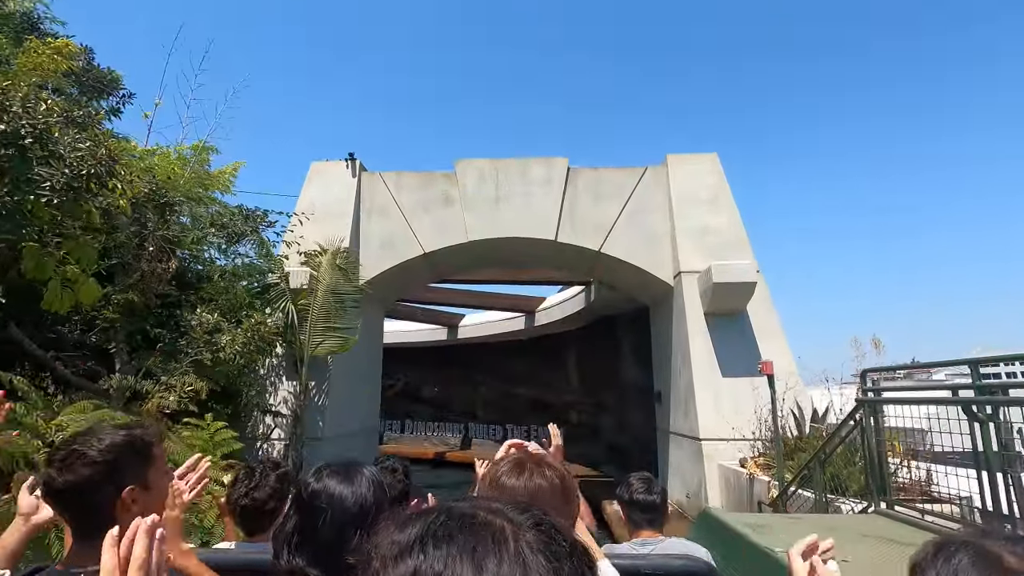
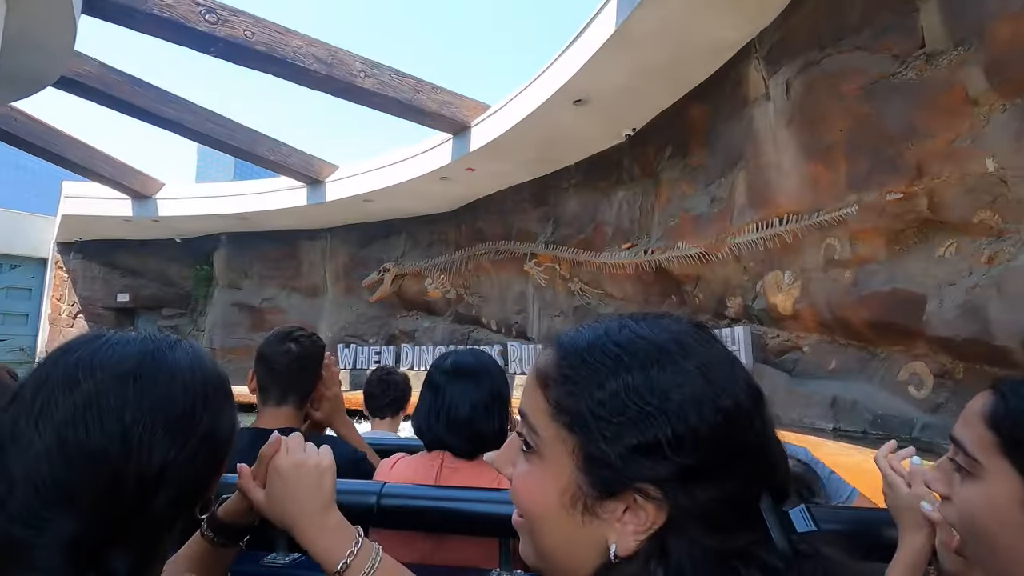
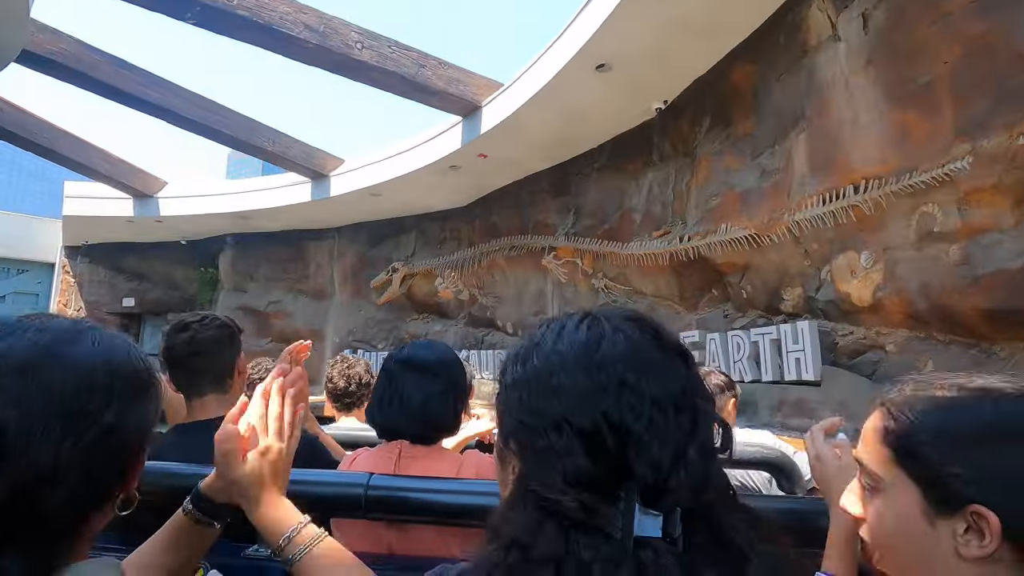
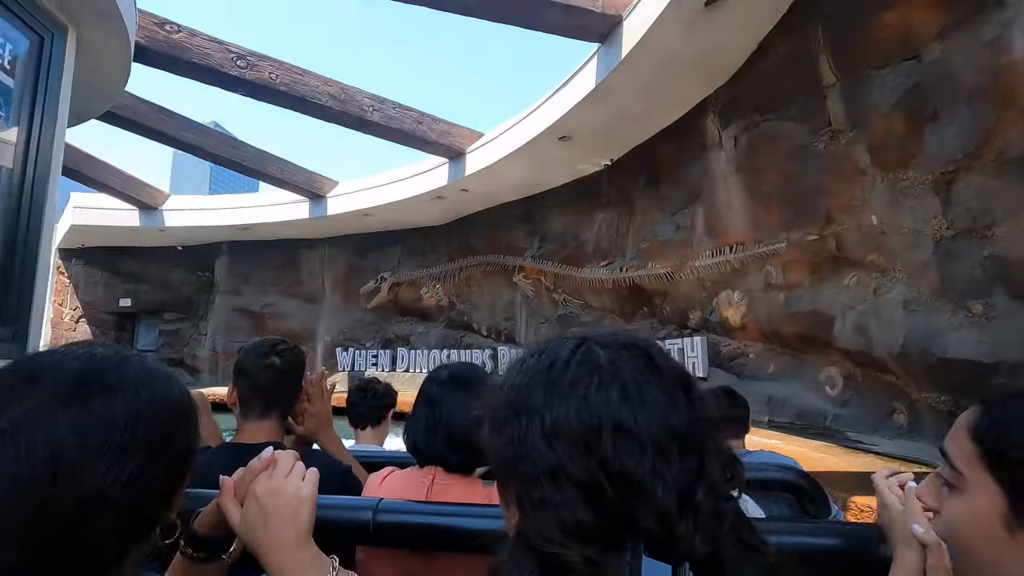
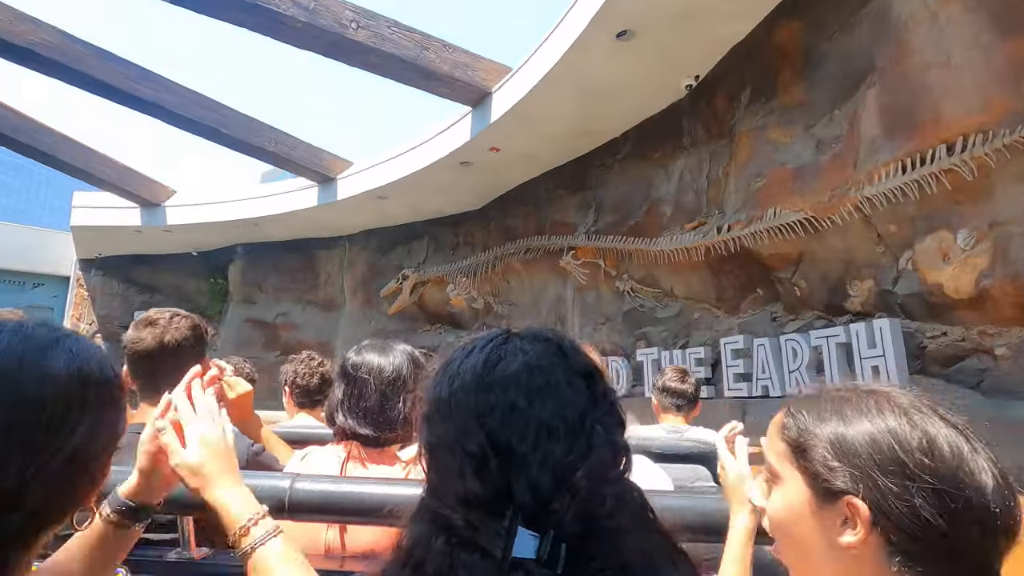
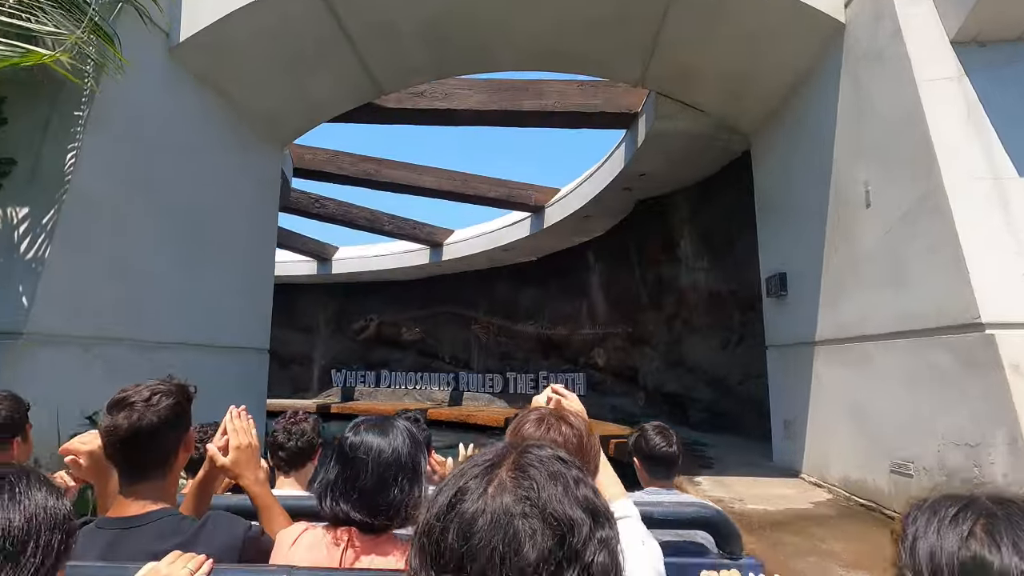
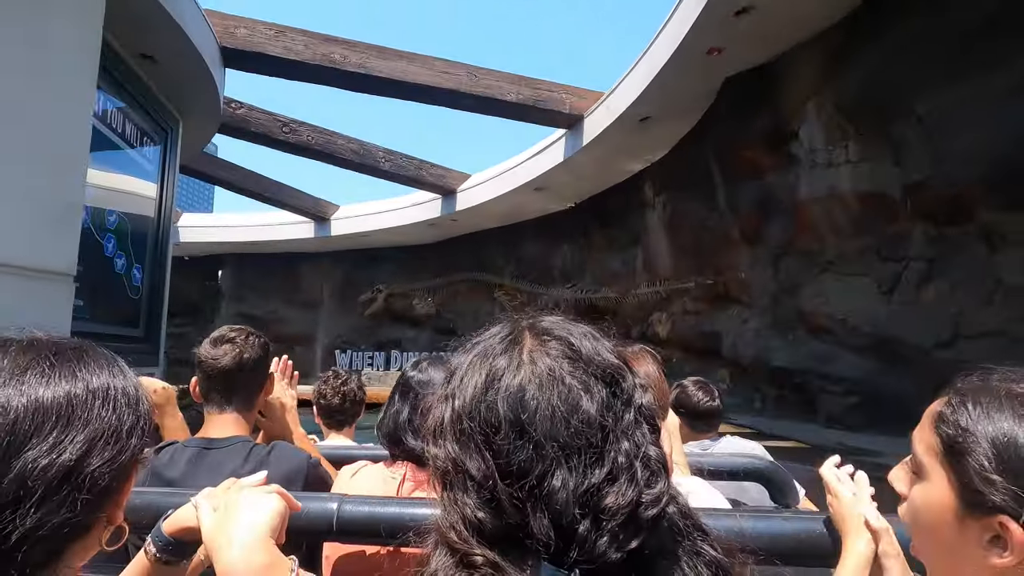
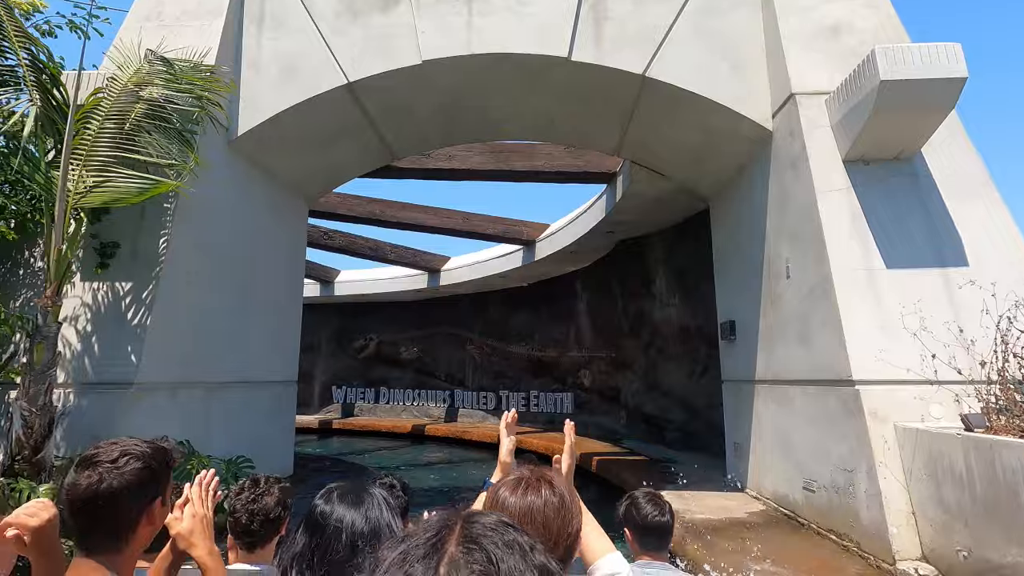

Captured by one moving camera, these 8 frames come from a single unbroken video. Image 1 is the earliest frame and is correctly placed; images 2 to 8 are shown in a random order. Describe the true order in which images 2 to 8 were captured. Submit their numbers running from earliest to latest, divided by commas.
8, 6, 7, 4, 2, 3, 5
